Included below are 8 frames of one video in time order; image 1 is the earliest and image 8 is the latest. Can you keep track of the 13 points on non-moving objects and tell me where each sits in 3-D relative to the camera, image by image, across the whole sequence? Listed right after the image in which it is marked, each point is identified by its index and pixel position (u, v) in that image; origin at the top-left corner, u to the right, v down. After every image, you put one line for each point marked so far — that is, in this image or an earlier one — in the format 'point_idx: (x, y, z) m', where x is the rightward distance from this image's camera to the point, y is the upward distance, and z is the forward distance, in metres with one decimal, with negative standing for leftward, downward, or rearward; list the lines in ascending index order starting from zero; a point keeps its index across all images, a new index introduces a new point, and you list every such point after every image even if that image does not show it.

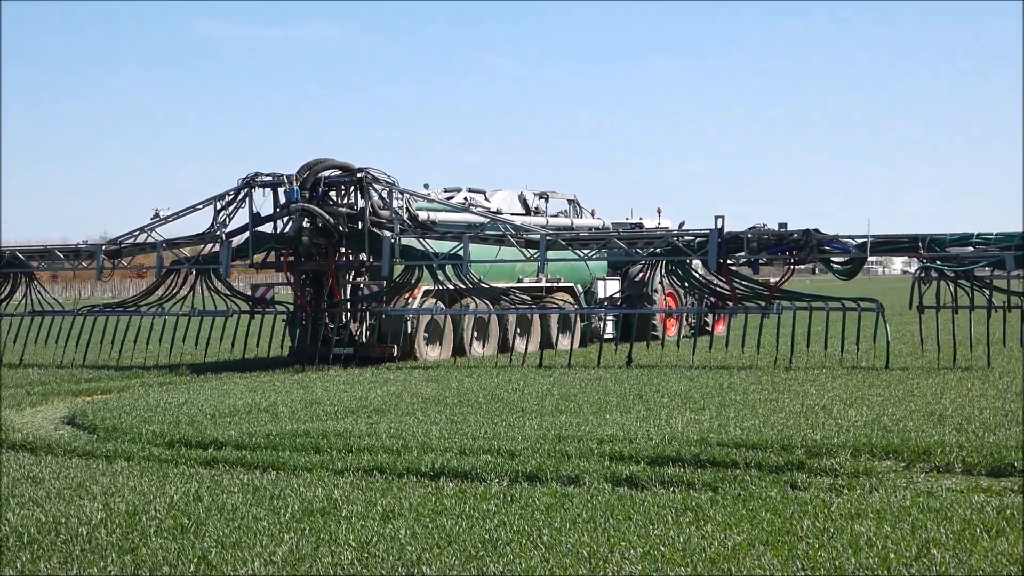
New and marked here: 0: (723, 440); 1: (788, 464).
0: (+2.2, -1.7, +12.9) m
1: (+2.9, -1.9, +12.1) m
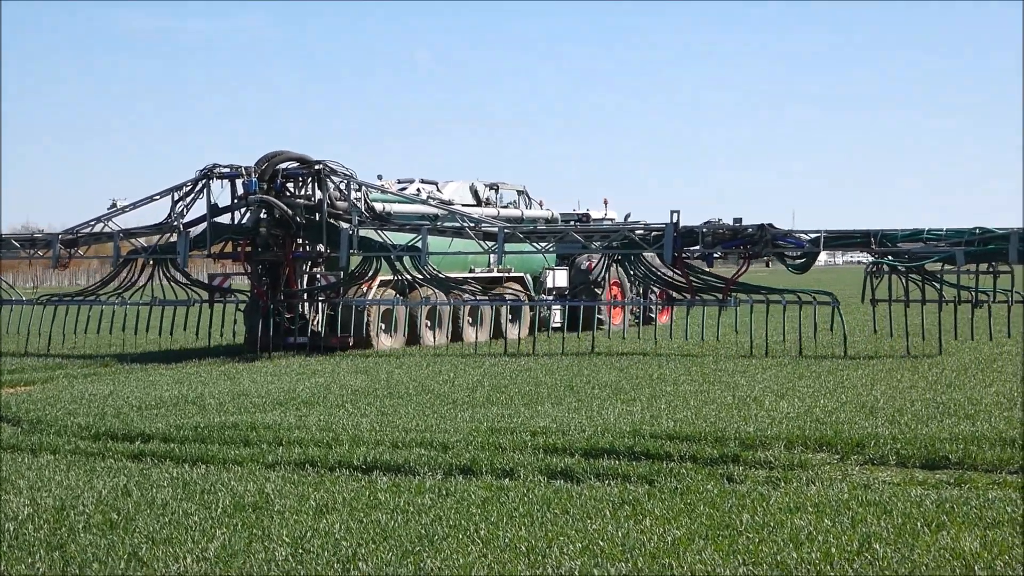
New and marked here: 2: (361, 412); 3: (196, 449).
0: (+1.5, -1.6, +12.7) m
1: (+2.2, -1.8, +12.0) m
2: (-1.9, -1.5, +13.6) m
3: (-3.6, -1.8, +13.0) m
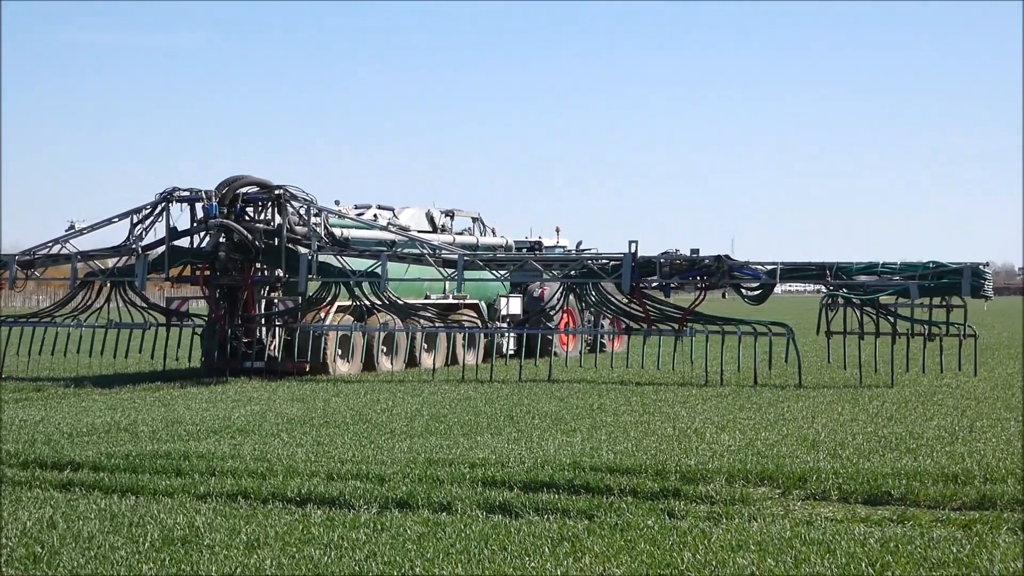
0: (+0.8, -1.9, +12.4) m
1: (+1.5, -2.1, +11.7) m
2: (-2.6, -1.8, +13.3) m
3: (-4.3, -2.1, +12.6) m
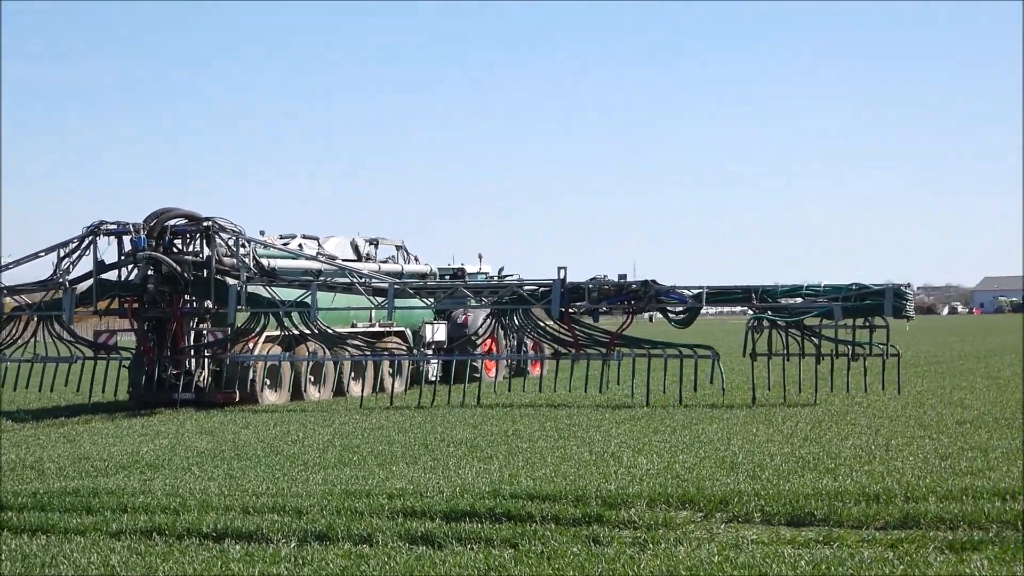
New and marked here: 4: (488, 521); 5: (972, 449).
0: (0.0, -2.2, +12.3) m
1: (+0.8, -2.3, +11.7) m
2: (-3.5, -2.1, +12.9) m
3: (-5.1, -2.5, +12.1) m
4: (-0.2, -2.4, +11.5) m
5: (+5.3, -1.9, +13.2) m
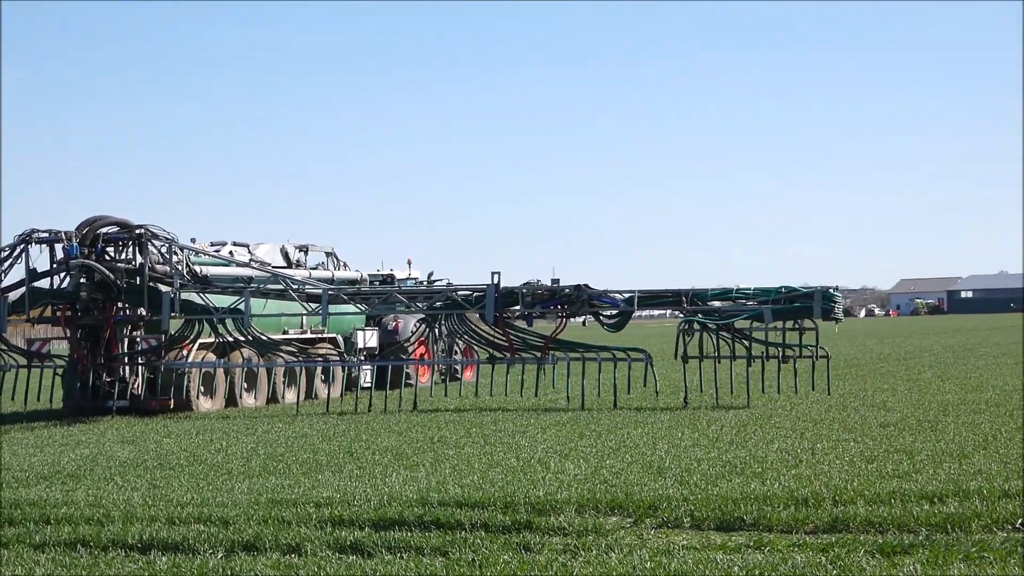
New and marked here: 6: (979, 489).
0: (-0.7, -2.3, +12.2) m
1: (+0.1, -2.4, +11.6) m
2: (-4.2, -2.2, +12.7) m
3: (-5.8, -2.5, +11.8) m
4: (-0.9, -2.4, +11.5) m
5: (+4.5, -1.9, +13.4) m
6: (+4.8, -2.1, +11.9) m
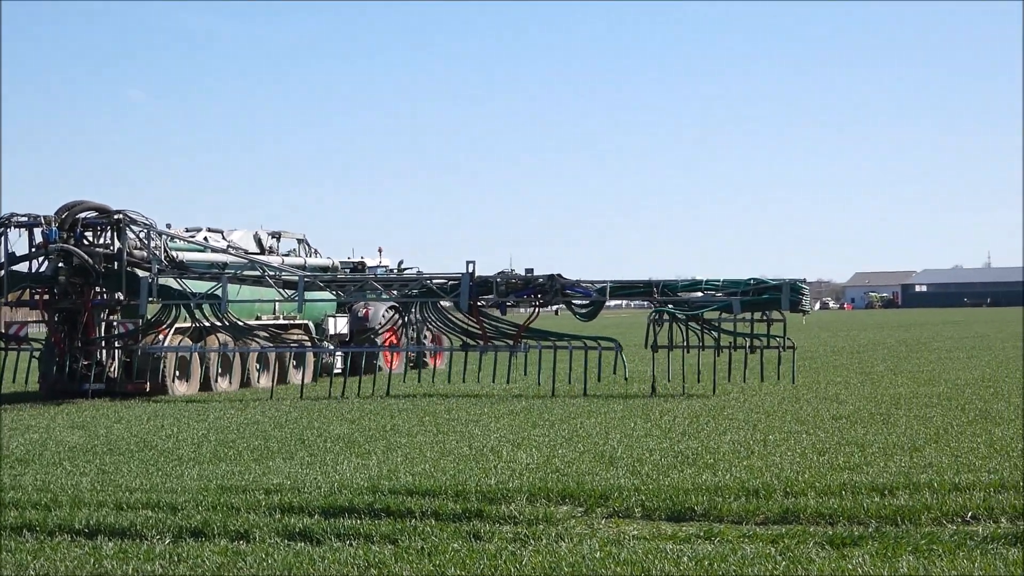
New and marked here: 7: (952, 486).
0: (-1.2, -2.1, +12.2) m
1: (-0.4, -2.3, +11.6) m
2: (-4.7, -2.0, +12.6) m
3: (-6.3, -2.3, +11.7) m
4: (-1.4, -2.3, +11.4) m
5: (+4.0, -1.8, +13.4) m
6: (+4.3, -2.0, +11.9) m
7: (+4.5, -2.0, +11.7) m
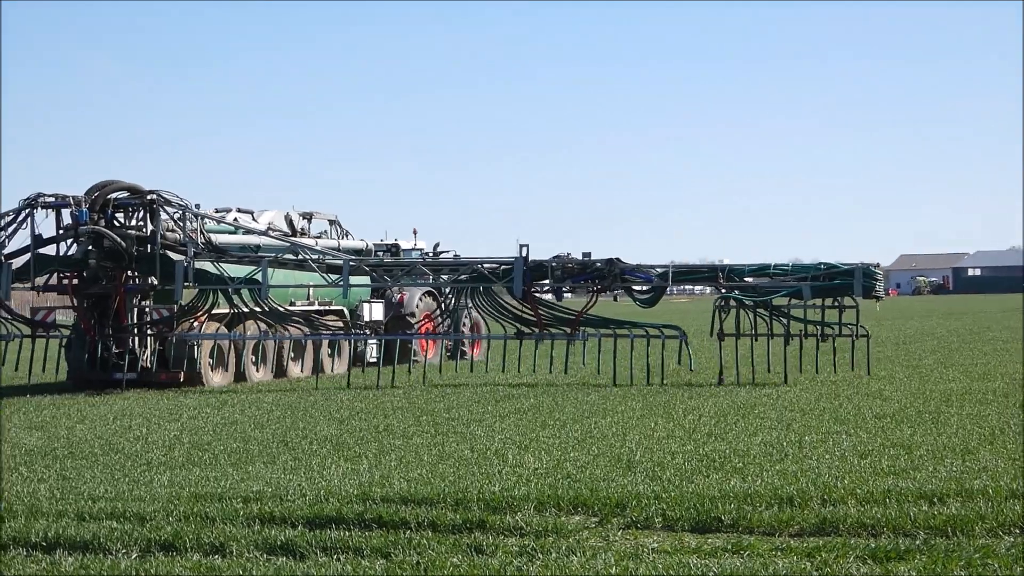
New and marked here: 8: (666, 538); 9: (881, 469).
0: (-1.2, -2.0, +11.1) m
1: (-0.4, -2.2, +10.4) m
2: (-4.7, -1.9, +11.6) m
3: (-6.3, -2.3, +10.8) m
4: (-1.4, -2.2, +10.3) m
5: (+4.1, -1.7, +12.1) m
6: (+4.4, -1.8, +10.5) m
7: (+4.6, -1.9, +10.4) m
8: (+1.4, -2.2, +10.1) m
9: (+3.7, -1.8, +11.3) m
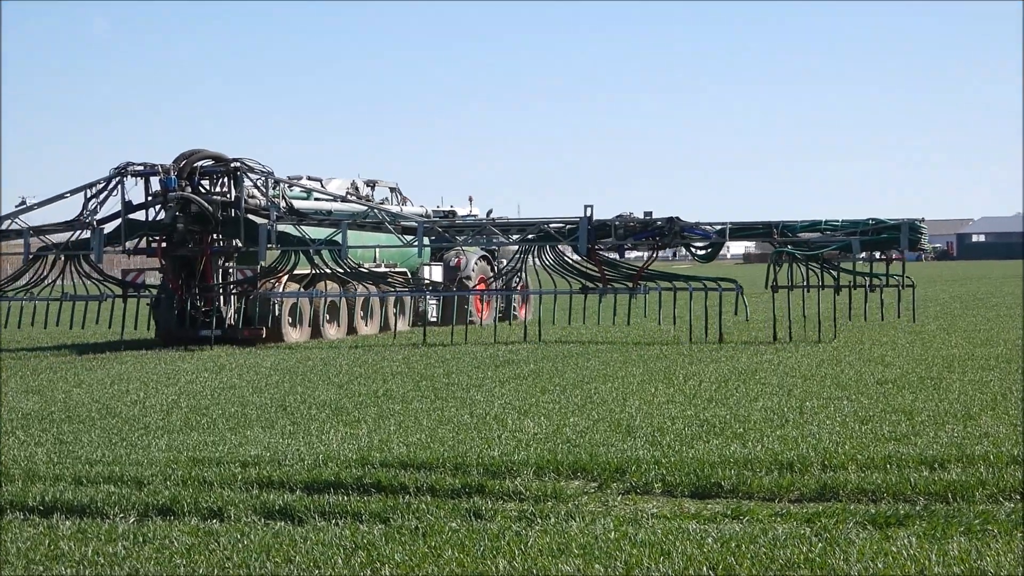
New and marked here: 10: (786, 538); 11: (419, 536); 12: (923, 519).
0: (-1.1, -1.7, +11.1) m
1: (-0.4, -1.8, +10.4) m
2: (-4.6, -1.6, +11.9) m
3: (-6.3, -2.0, +11.3) m
4: (-1.4, -1.9, +10.4) m
5: (+4.1, -1.2, +11.6) m
6: (+4.3, -1.5, +10.1) m
7: (+4.5, -1.5, +9.9) m
8: (+1.3, -1.9, +9.9) m
9: (+3.7, -1.4, +10.9) m
10: (+2.0, -2.0, +9.0) m
11: (-0.9, -2.1, +9.6) m
12: (+3.2, -1.9, +9.1) m
